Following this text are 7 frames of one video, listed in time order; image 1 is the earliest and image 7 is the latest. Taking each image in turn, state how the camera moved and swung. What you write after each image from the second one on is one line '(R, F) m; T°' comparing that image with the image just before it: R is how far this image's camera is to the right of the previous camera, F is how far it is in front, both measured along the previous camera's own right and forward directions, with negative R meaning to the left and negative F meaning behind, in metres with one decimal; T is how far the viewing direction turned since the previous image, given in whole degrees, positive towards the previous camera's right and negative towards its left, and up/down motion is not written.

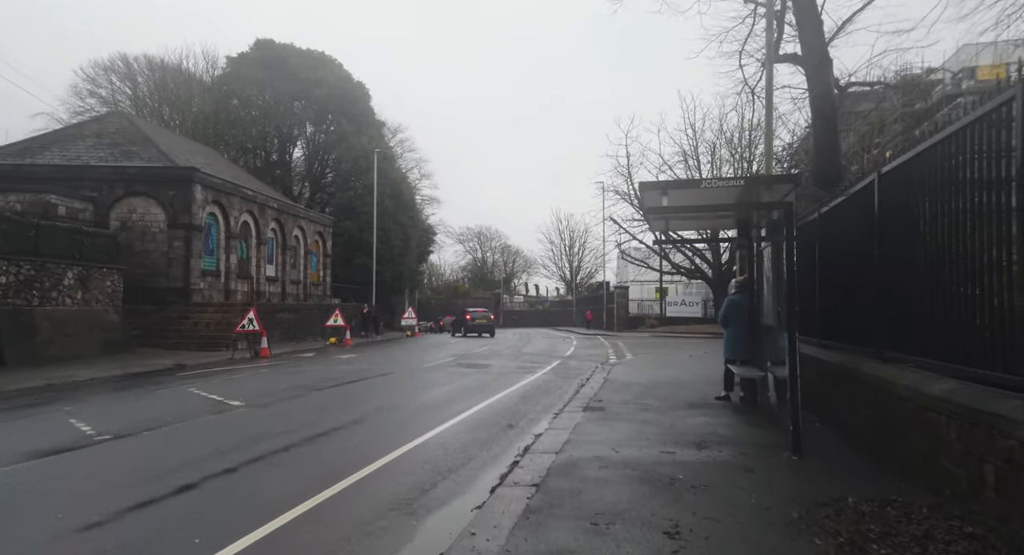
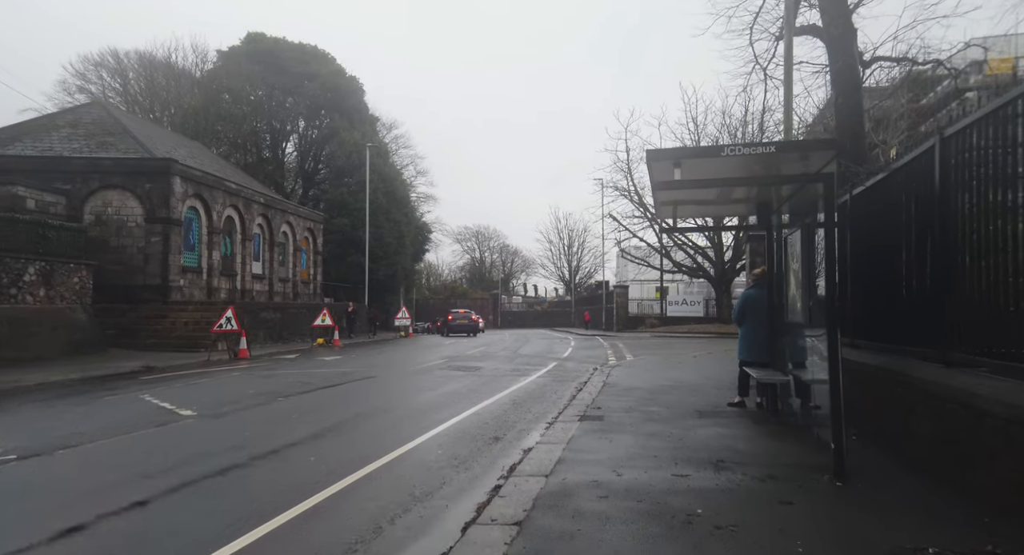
(+0.2, +1.1) m; 0°
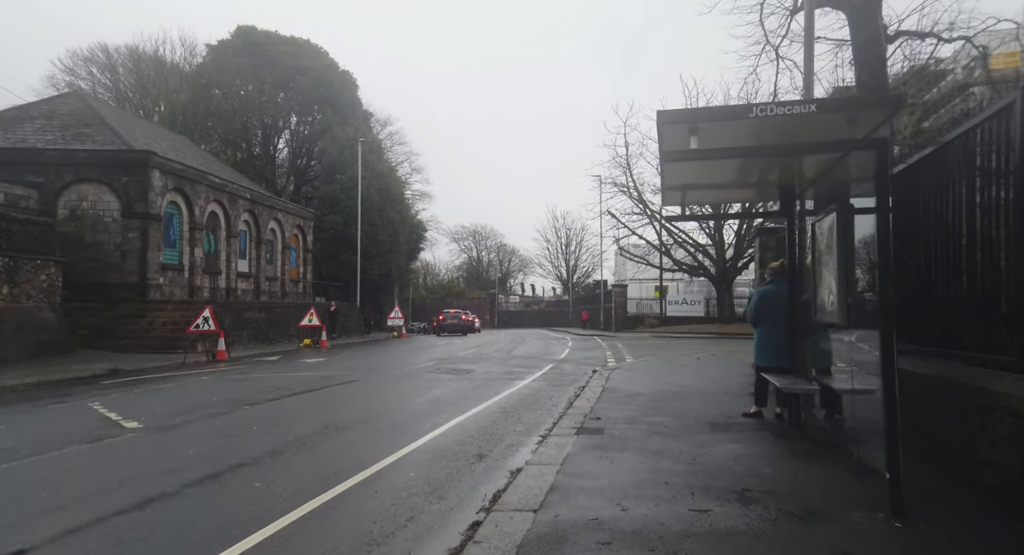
(+0.1, +1.0) m; 0°
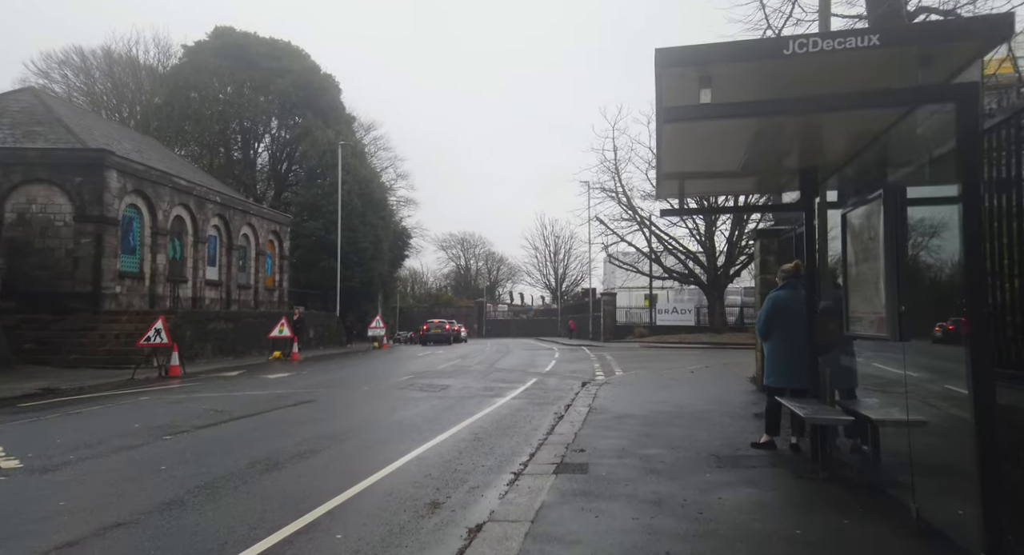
(+0.2, +1.2) m; +1°
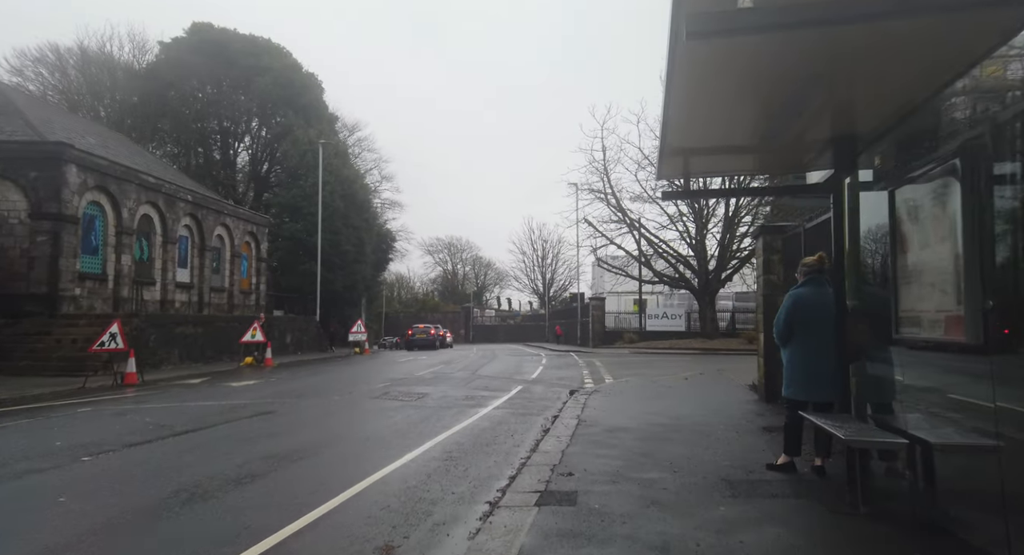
(+0.1, +1.0) m; +1°
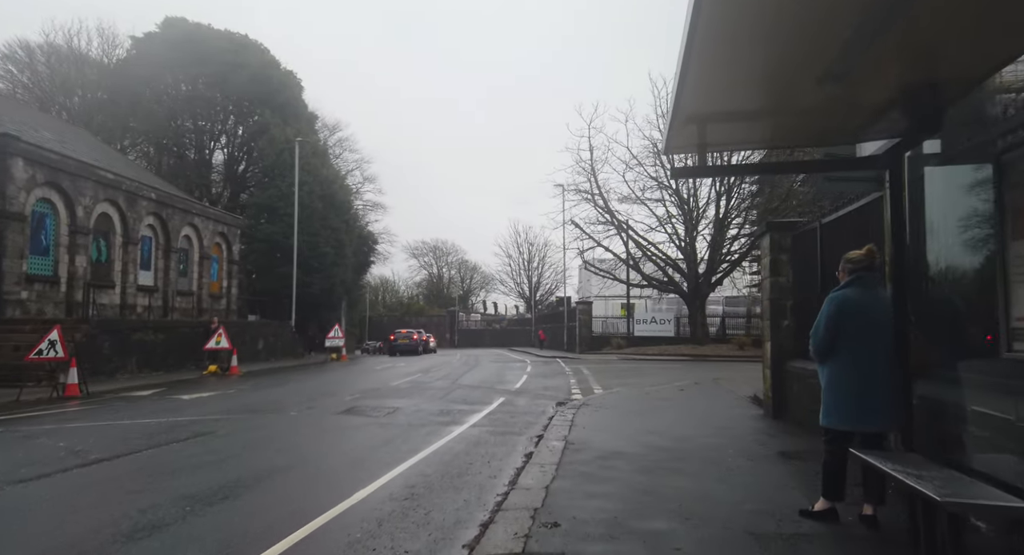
(+0.1, +1.2) m; +1°
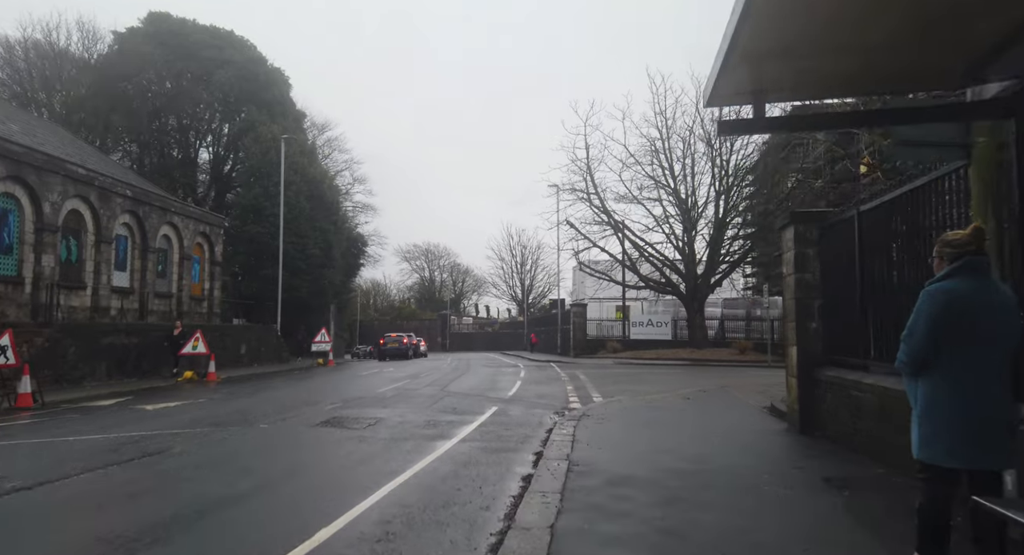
(0.0, +1.0) m; +1°
